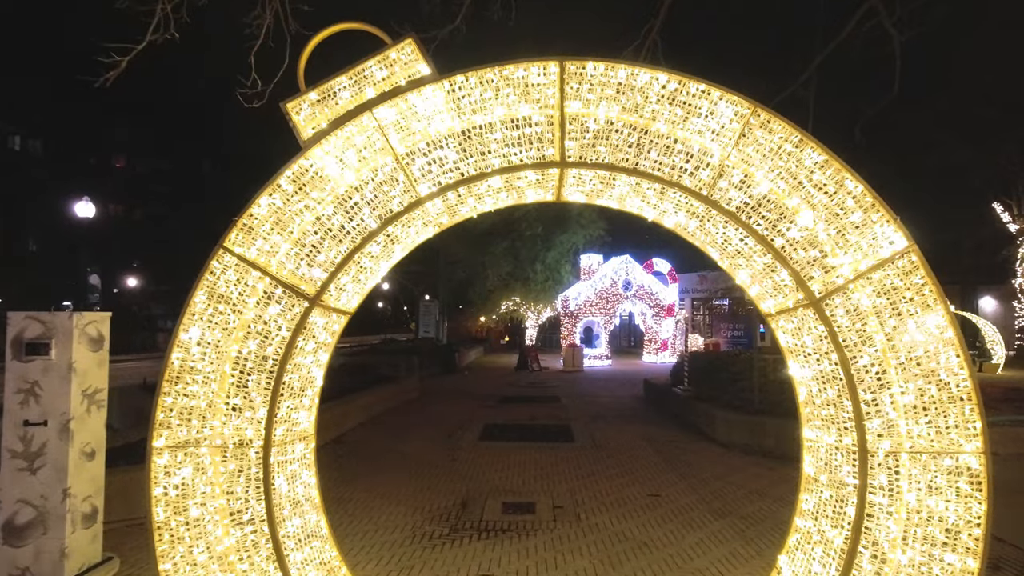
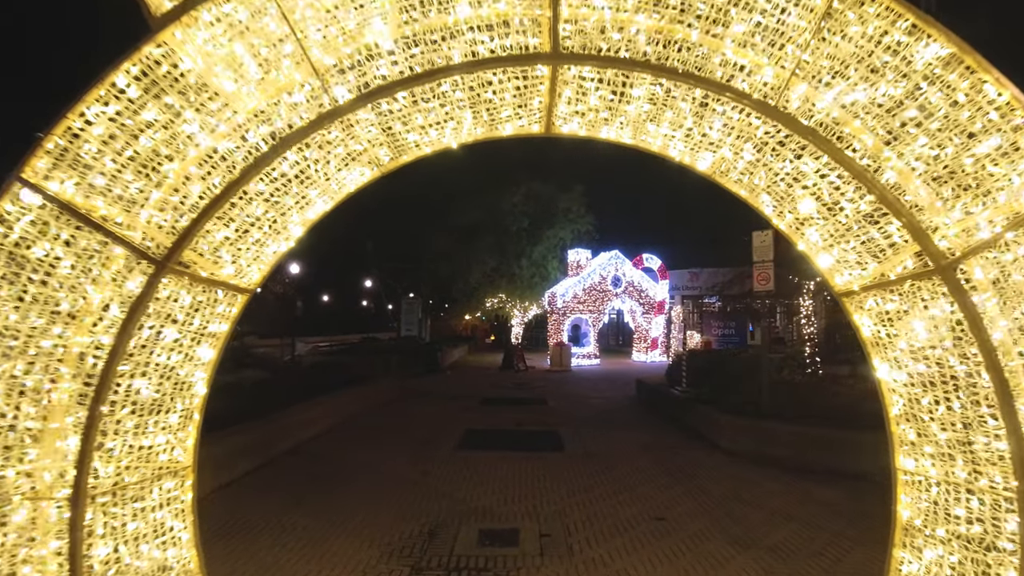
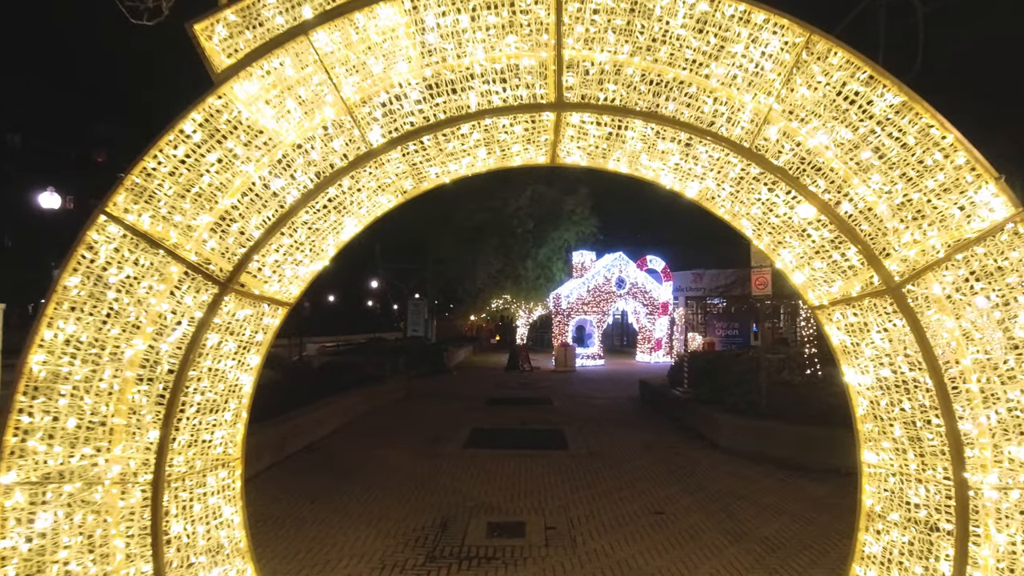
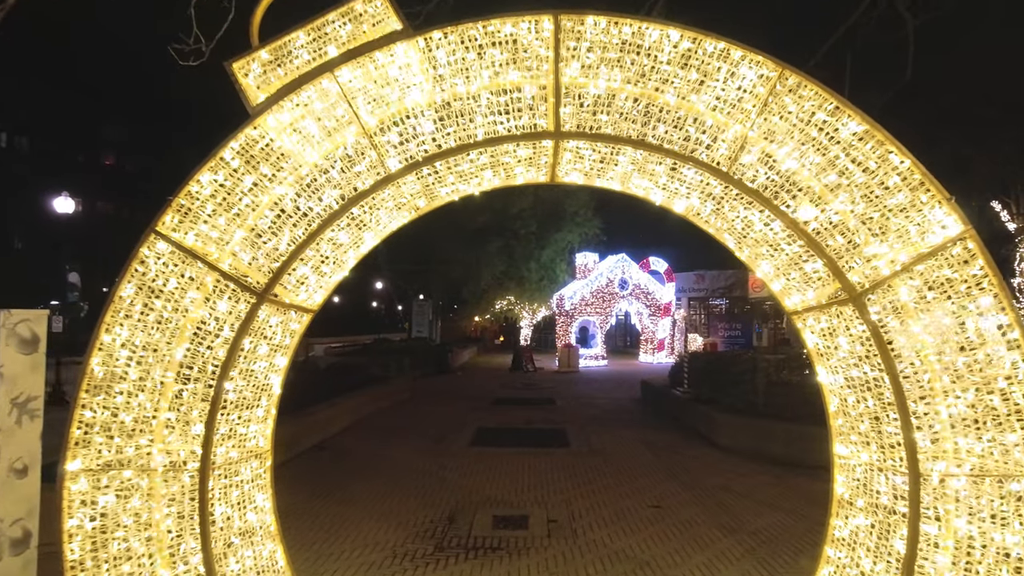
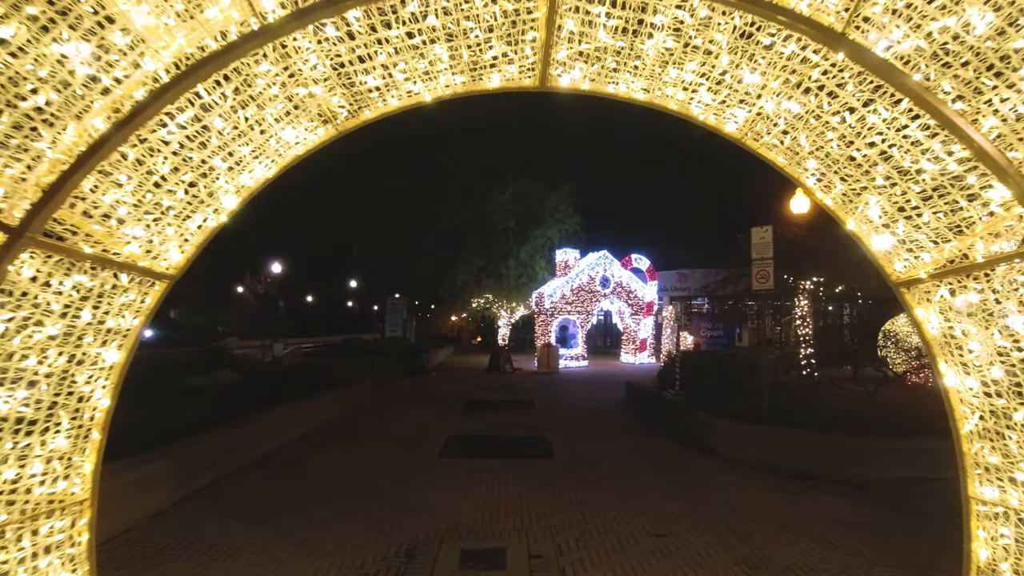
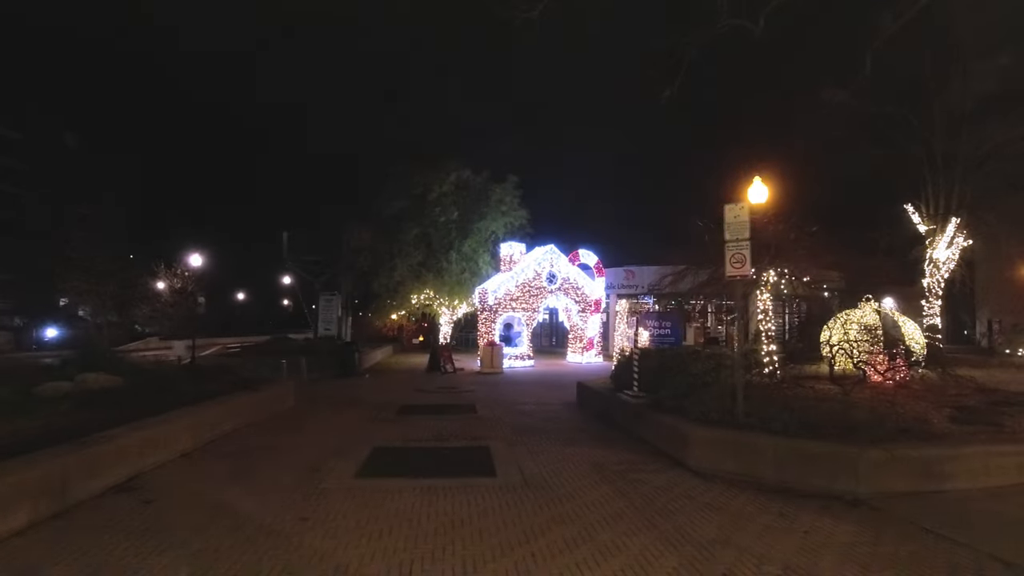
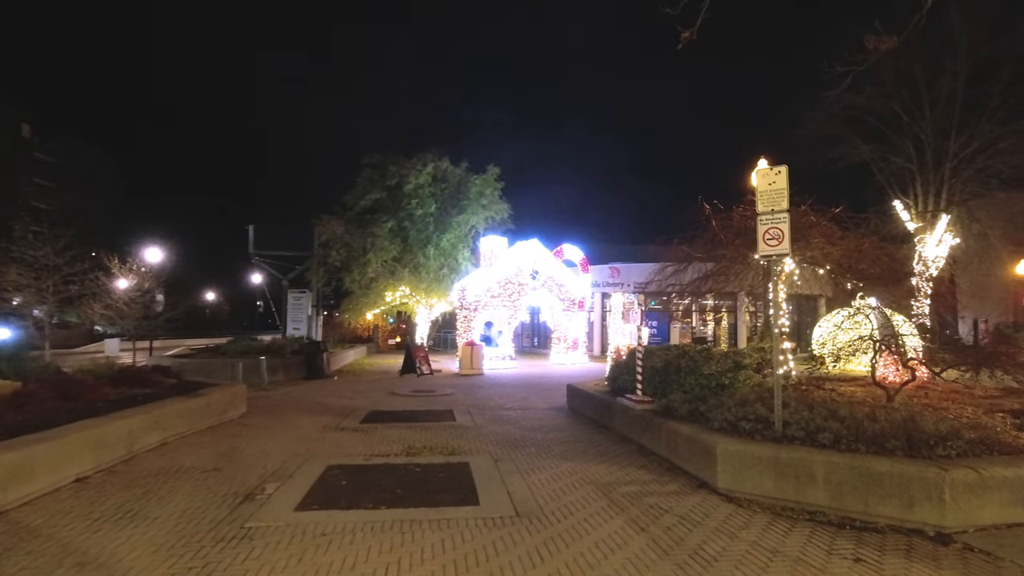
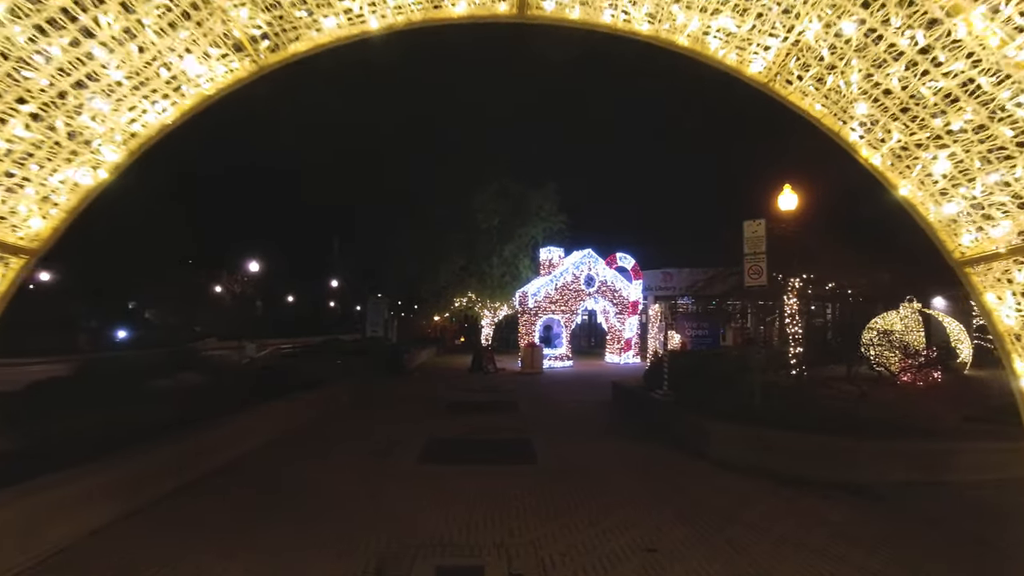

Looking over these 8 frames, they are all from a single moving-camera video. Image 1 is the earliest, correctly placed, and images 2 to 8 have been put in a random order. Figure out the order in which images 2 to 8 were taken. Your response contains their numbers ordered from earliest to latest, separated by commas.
4, 3, 2, 5, 8, 6, 7
